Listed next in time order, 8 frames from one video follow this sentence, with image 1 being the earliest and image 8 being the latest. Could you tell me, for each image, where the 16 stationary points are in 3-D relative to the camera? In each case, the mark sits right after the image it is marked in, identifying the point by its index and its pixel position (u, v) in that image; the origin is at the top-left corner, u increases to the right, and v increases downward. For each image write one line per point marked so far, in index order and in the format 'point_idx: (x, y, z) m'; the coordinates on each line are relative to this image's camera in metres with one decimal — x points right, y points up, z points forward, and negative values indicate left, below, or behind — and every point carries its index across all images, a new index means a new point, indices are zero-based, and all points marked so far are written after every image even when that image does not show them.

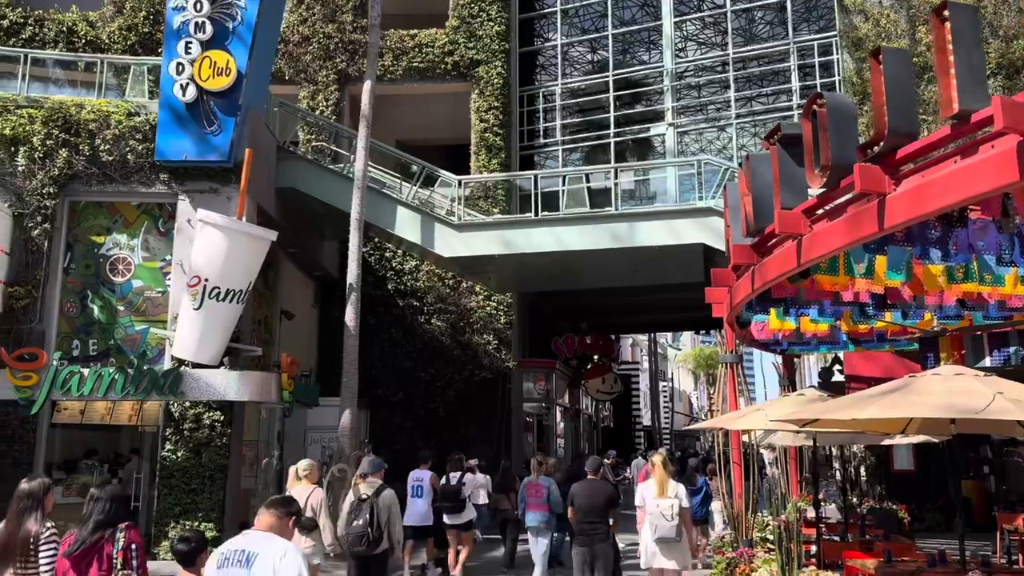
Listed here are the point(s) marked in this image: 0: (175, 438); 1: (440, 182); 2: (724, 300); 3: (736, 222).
0: (-5.2, -2.3, +12.7) m
1: (-1.3, +1.9, +14.7) m
2: (+2.4, -0.2, +9.4) m
3: (+2.1, +0.6, +7.9) m
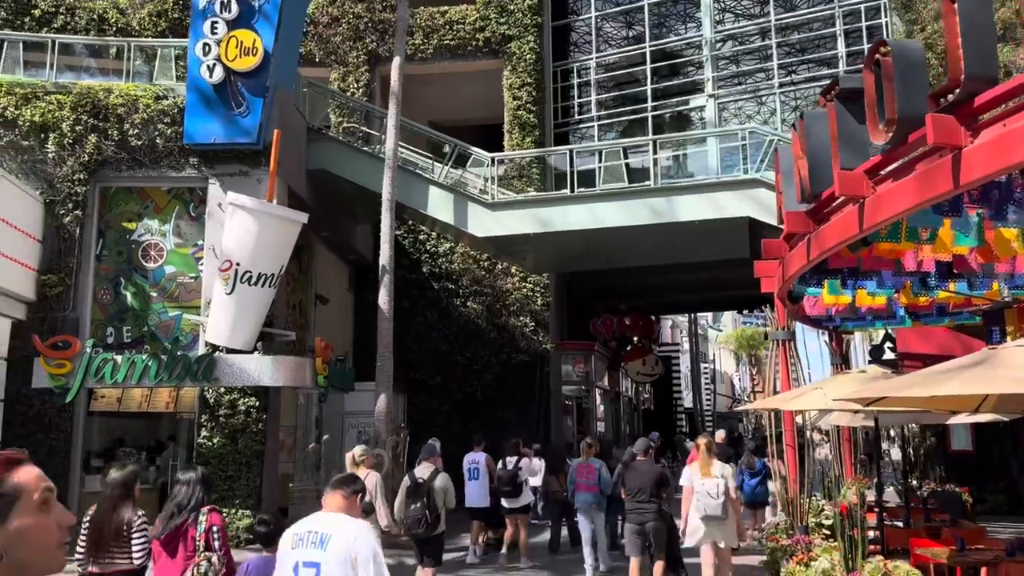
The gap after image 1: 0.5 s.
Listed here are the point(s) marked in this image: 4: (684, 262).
0: (-4.6, -2.1, +12.5) m
1: (-0.7, +2.2, +14.3) m
2: (+2.8, +0.1, +8.9) m
3: (+2.5, +0.9, +7.4) m
4: (+3.7, +0.6, +17.8) m
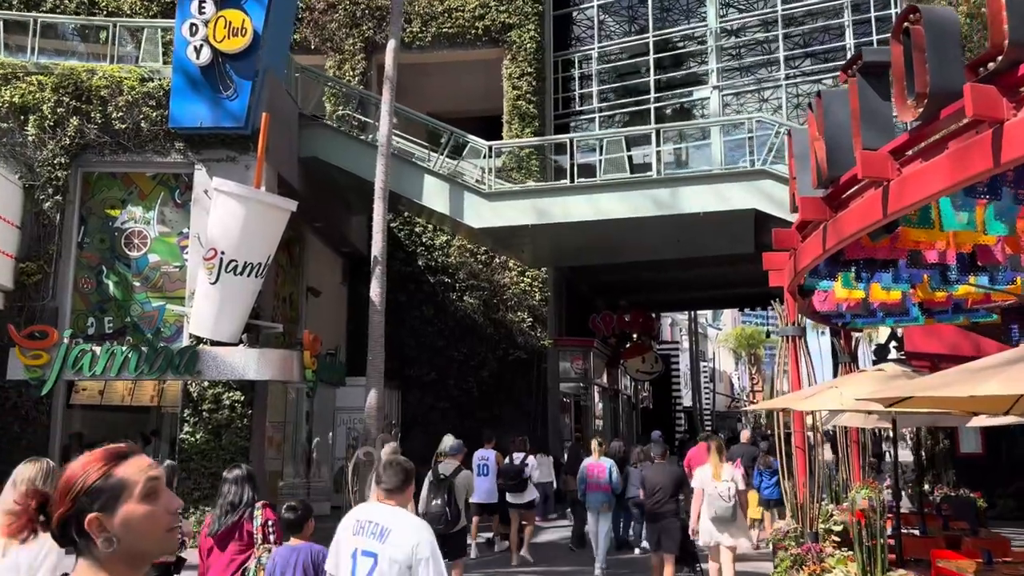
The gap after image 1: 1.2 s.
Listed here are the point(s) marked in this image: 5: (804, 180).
0: (-4.6, -1.9, +12.1) m
1: (-0.7, +2.3, +13.8) m
2: (+2.8, +0.2, +8.4) m
3: (+2.4, +1.0, +6.9) m
4: (+3.6, +0.7, +17.3) m
5: (+2.4, +0.9, +6.9) m
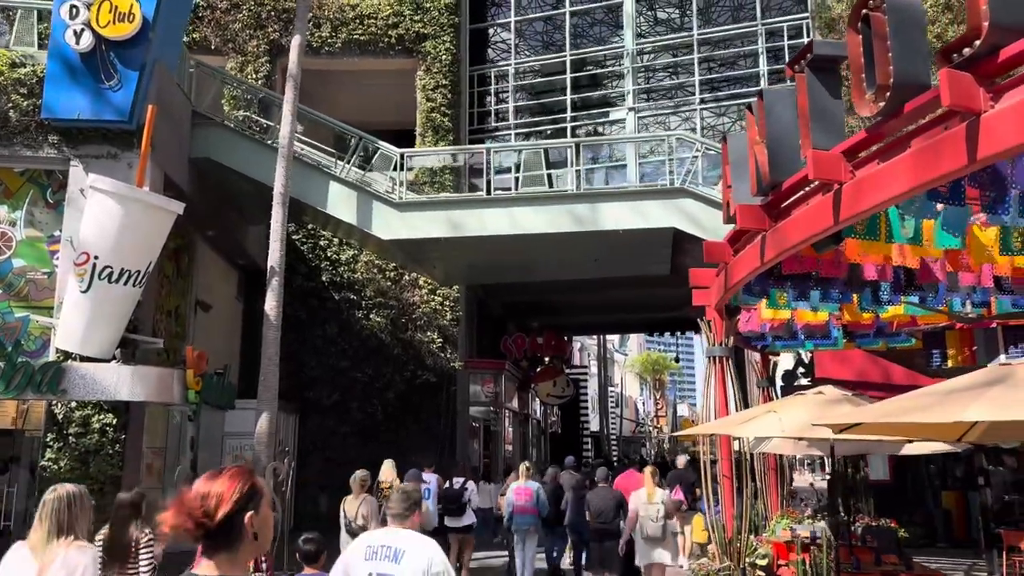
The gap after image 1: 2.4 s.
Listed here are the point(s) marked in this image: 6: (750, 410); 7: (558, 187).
0: (-5.9, -2.0, +10.7) m
1: (-2.1, +2.1, +13.0) m
2: (+2.0, 0.0, +8.0) m
3: (+1.8, +0.8, +6.4) m
4: (+1.8, +0.2, +16.9) m
5: (+1.8, +0.8, +6.4) m
6: (+1.8, -0.9, +6.4) m
7: (+0.7, +1.6, +12.7) m
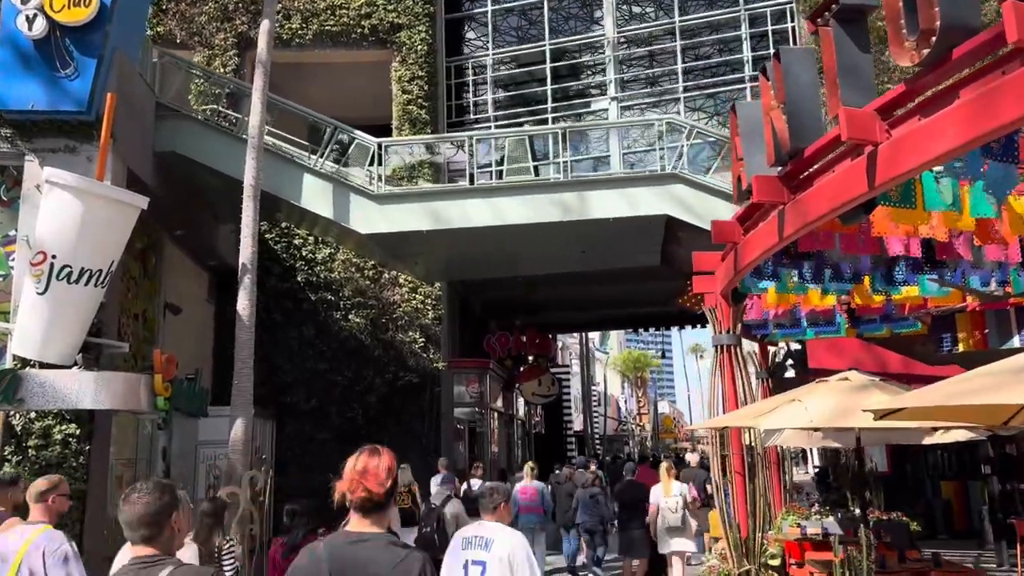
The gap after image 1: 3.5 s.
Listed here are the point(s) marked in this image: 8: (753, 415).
0: (-6.0, -2.1, +10.0) m
1: (-2.3, +2.1, +12.4) m
2: (+1.9, +0.2, +7.4) m
3: (+1.7, +1.0, +5.9) m
4: (+1.5, +0.3, +16.4) m
5: (+1.7, +0.9, +5.9) m
6: (+1.8, -0.8, +5.9) m
7: (+0.5, +1.7, +12.2) m
8: (+1.6, -0.9, +5.5) m
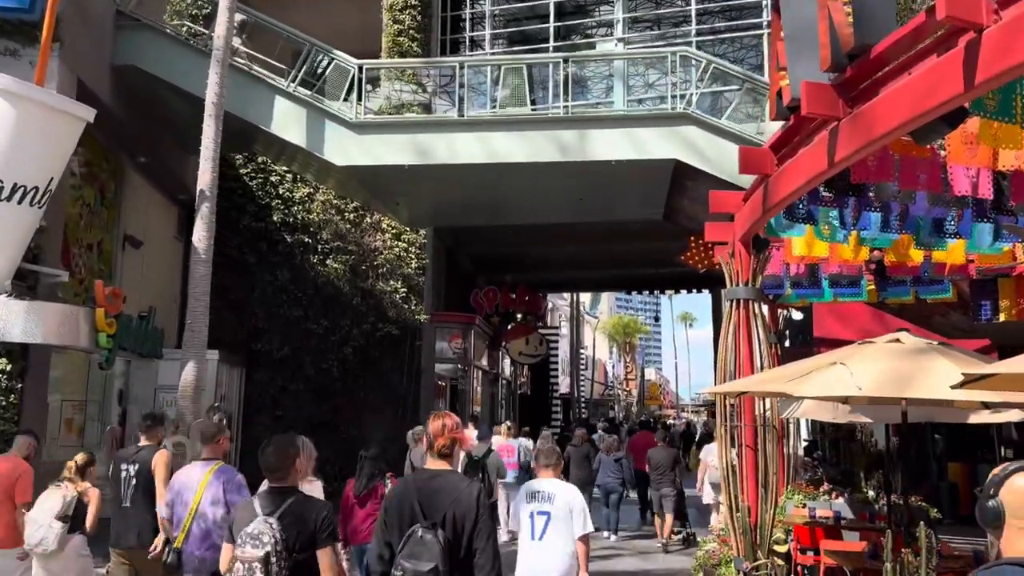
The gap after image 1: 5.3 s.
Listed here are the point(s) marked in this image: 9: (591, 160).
0: (-6.2, -1.2, +8.9) m
1: (-2.4, +3.0, +11.2) m
2: (+1.8, +0.6, +6.4) m
3: (+1.7, +1.3, +4.8) m
4: (+1.3, +1.2, +15.3) m
5: (+1.7, +1.3, +4.8) m
6: (+1.7, -0.4, +4.8) m
7: (+0.4, +2.4, +11.0) m
8: (+1.5, -0.5, +4.5) m
9: (+1.0, +1.7, +10.9) m
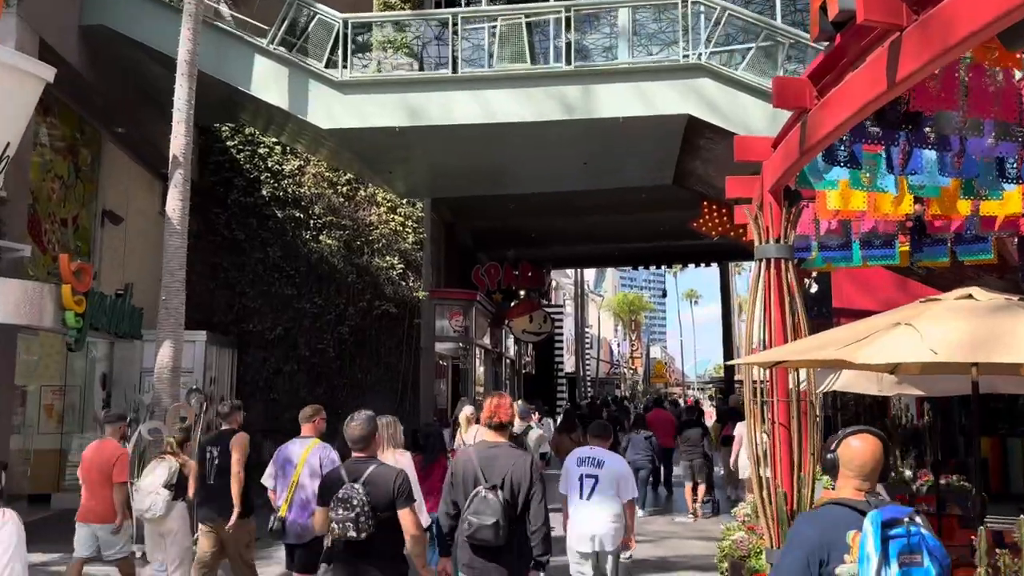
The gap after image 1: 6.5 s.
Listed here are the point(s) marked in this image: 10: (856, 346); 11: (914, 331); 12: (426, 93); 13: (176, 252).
0: (-6.2, -0.9, +8.2) m
1: (-2.4, +3.3, +10.4) m
2: (+1.8, +0.9, +5.6) m
3: (+1.6, +1.6, +4.0) m
4: (+1.3, +1.7, +14.6) m
5: (+1.6, +1.5, +4.0) m
6: (+1.7, -0.2, +4.1) m
7: (+0.4, +2.7, +10.2) m
8: (+1.5, -0.3, +3.8) m
9: (+1.0, +2.1, +10.1) m
10: (+1.5, -0.3, +3.7) m
11: (+1.8, -0.2, +3.7) m
12: (-1.1, +2.4, +10.3) m
13: (-3.6, +0.4, +8.9) m
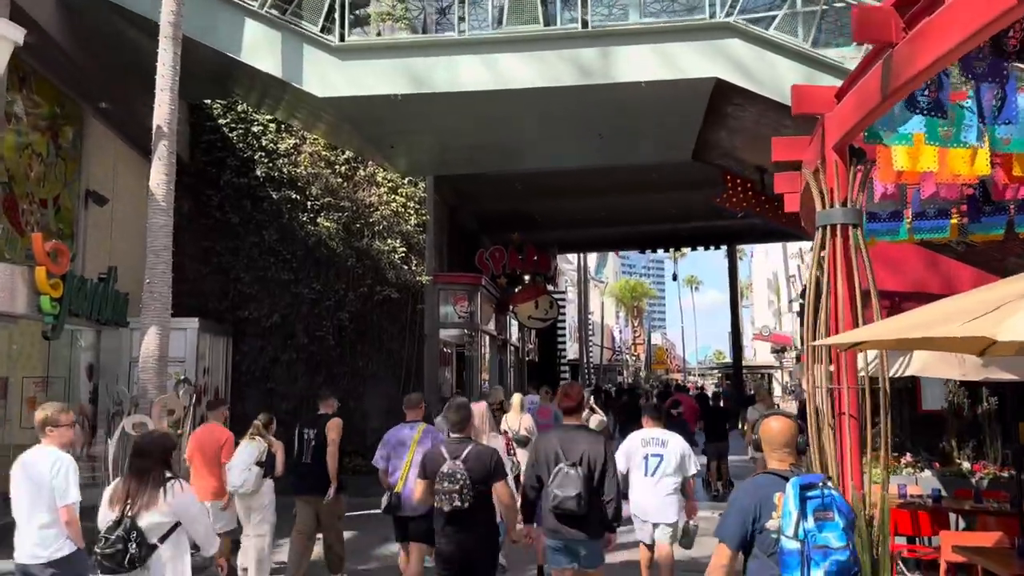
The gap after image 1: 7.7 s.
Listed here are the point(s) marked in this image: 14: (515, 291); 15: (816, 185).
0: (-6.0, -0.8, +7.5) m
1: (-2.3, +3.5, +9.6) m
2: (+1.9, +1.1, +4.9) m
3: (+1.8, +1.7, +3.3) m
4: (+1.5, +2.0, +13.8) m
5: (+1.8, +1.7, +3.3) m
6: (+1.9, 0.0, +3.4) m
7: (+0.5, +3.0, +9.5) m
8: (+1.7, -0.1, +3.1) m
9: (+1.2, +2.3, +9.4) m
10: (+1.7, -0.1, +3.0) m
11: (+1.9, 0.0, +3.0) m
12: (-0.9, +2.6, +9.6) m
13: (-3.4, +0.6, +8.2) m
14: (+0.1, 0.0, +19.9) m
15: (+1.9, +0.6, +5.3) m
